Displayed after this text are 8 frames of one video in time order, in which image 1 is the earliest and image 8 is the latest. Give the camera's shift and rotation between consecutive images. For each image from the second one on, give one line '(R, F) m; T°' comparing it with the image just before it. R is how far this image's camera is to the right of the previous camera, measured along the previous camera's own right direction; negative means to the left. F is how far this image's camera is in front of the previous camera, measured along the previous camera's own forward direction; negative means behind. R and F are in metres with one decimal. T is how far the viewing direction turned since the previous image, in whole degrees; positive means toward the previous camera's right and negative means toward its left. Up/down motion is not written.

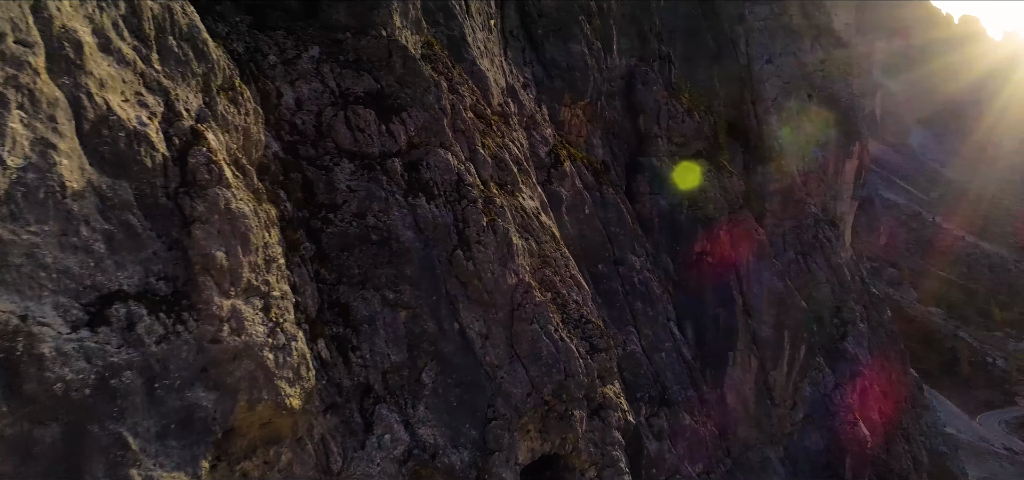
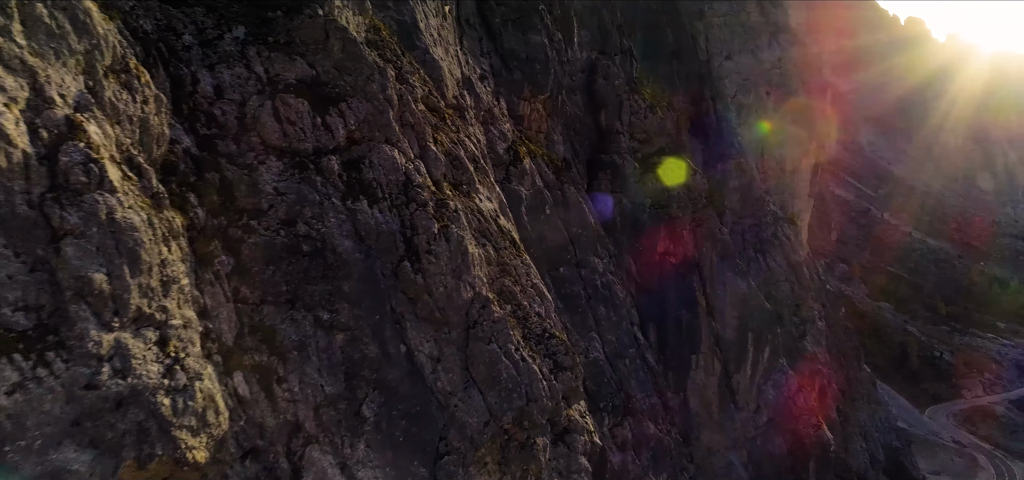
(0.0, +1.1) m; +3°
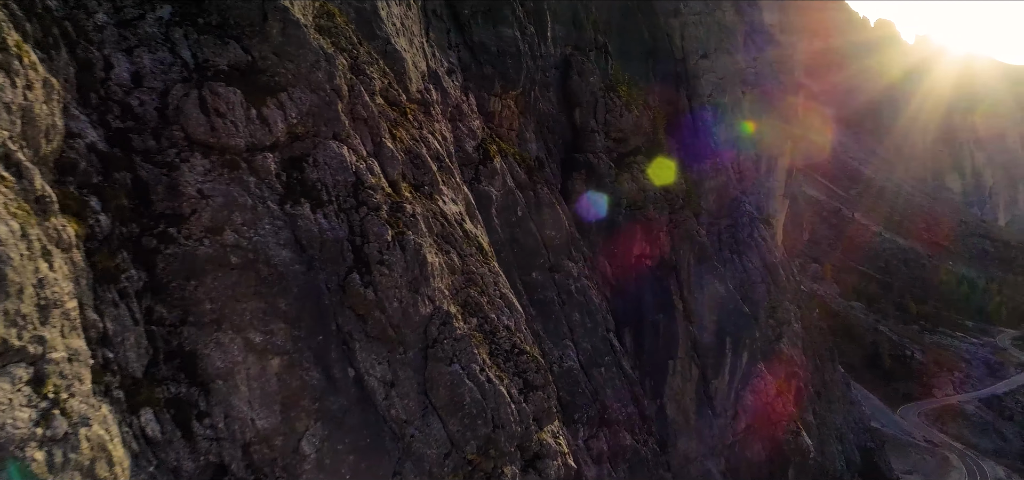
(+0.1, +0.9) m; +2°
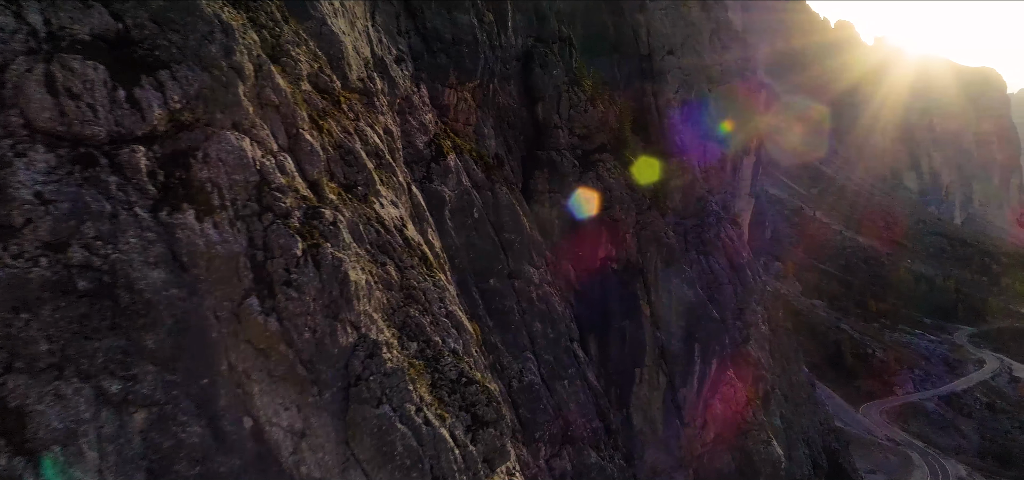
(+0.2, +1.4) m; +2°
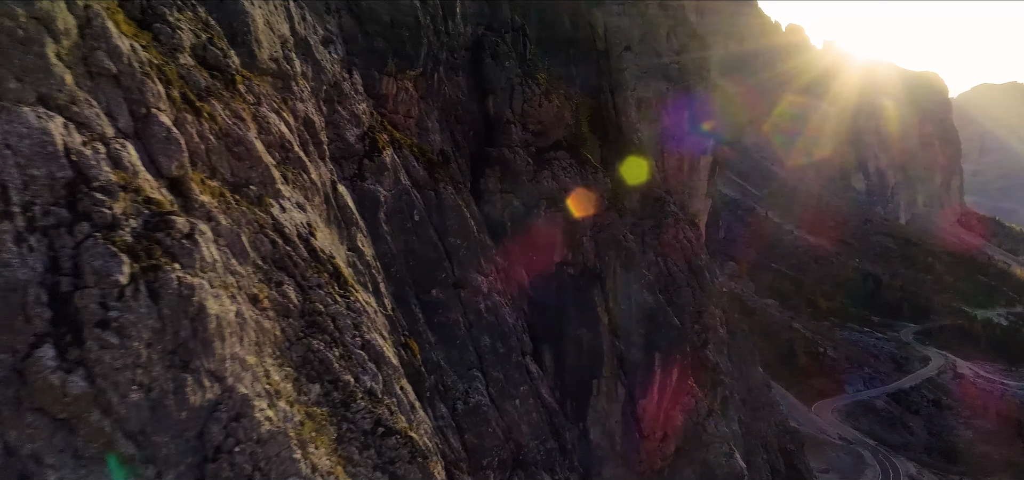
(+0.2, +1.6) m; +3°
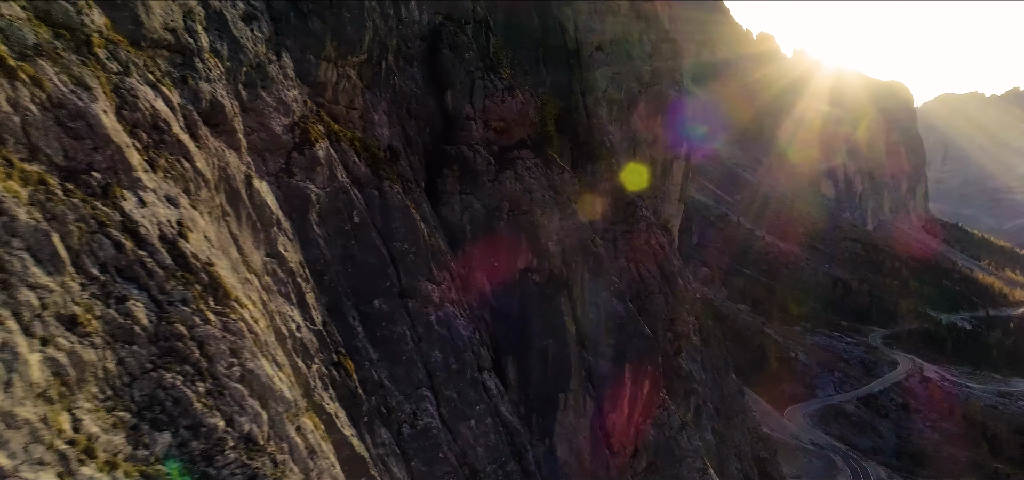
(+0.4, +1.5) m; +2°
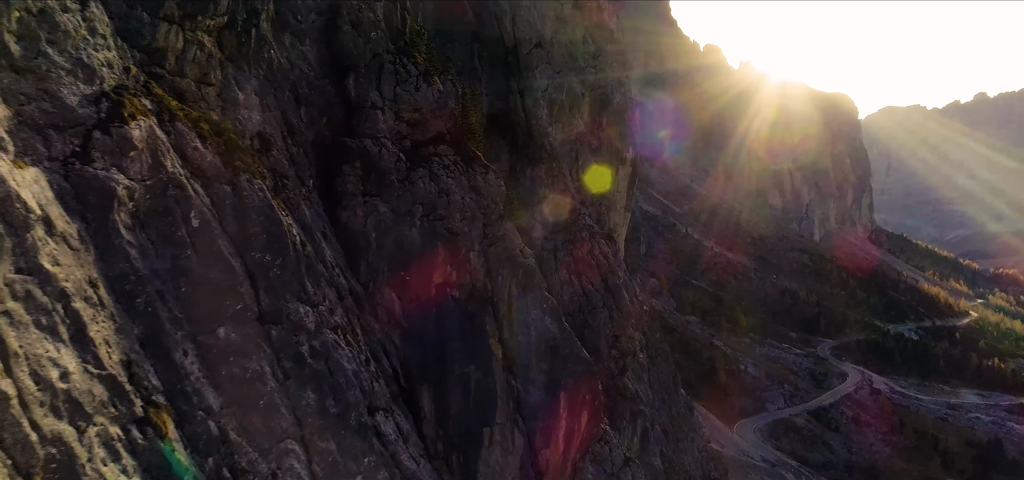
(+0.8, +2.7) m; +3°
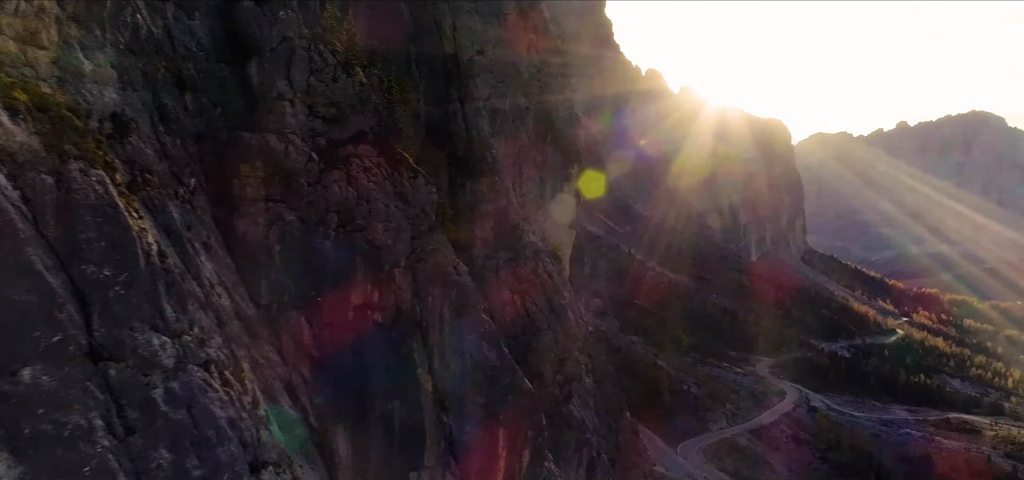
(+0.2, +2.4) m; +4°
